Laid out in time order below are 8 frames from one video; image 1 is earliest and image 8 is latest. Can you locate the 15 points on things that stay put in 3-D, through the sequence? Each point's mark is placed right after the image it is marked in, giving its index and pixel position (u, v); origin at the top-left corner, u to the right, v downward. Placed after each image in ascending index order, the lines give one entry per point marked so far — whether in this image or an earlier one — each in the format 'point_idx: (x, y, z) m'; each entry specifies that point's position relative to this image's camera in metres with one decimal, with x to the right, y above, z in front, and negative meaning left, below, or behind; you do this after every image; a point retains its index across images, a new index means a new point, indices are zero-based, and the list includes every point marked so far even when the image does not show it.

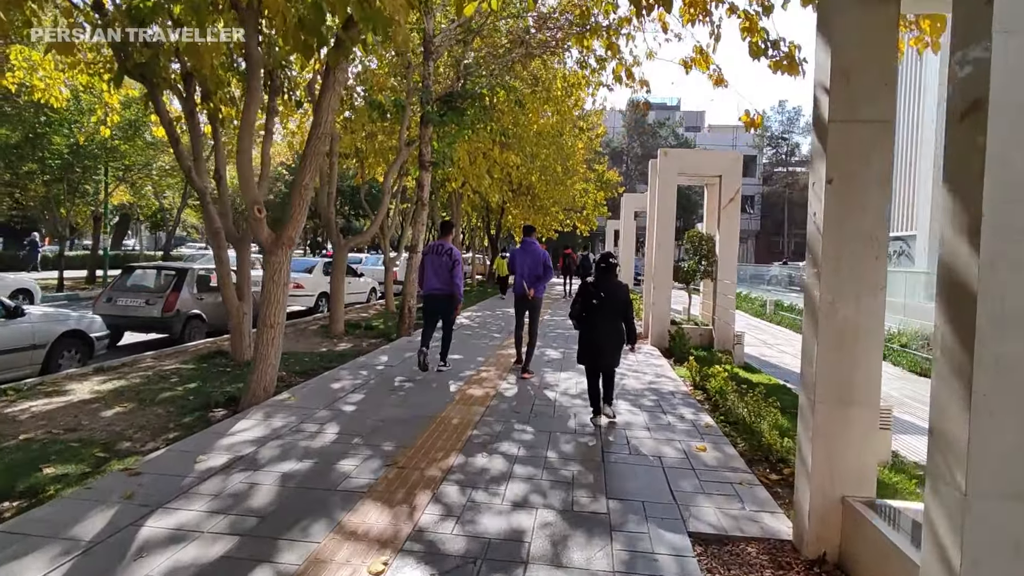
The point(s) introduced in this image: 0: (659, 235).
0: (+2.8, +1.0, +11.4) m
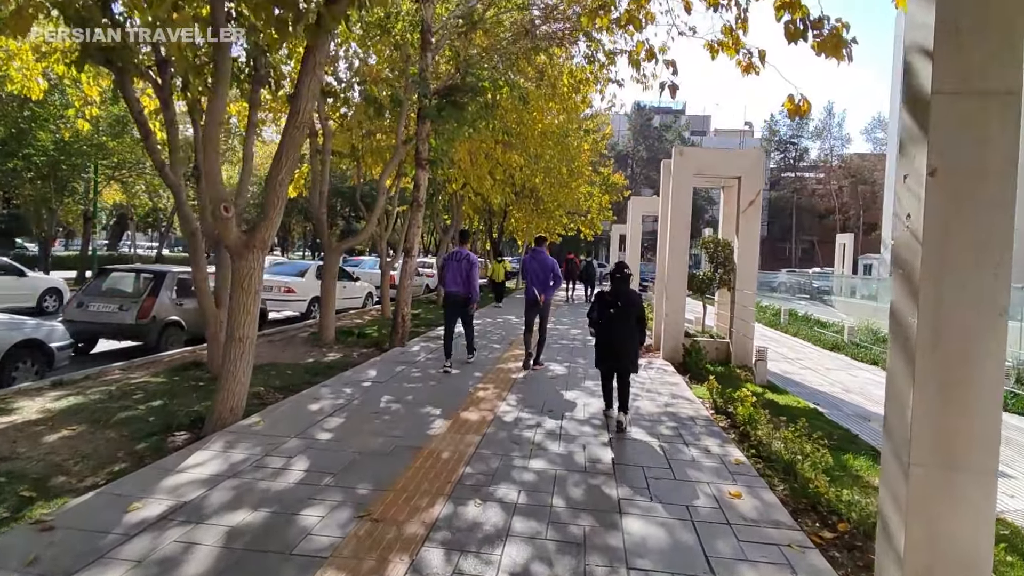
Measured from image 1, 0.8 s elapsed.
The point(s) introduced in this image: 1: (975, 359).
0: (+2.9, +0.8, +10.5) m
1: (+2.0, -0.3, +2.5) m
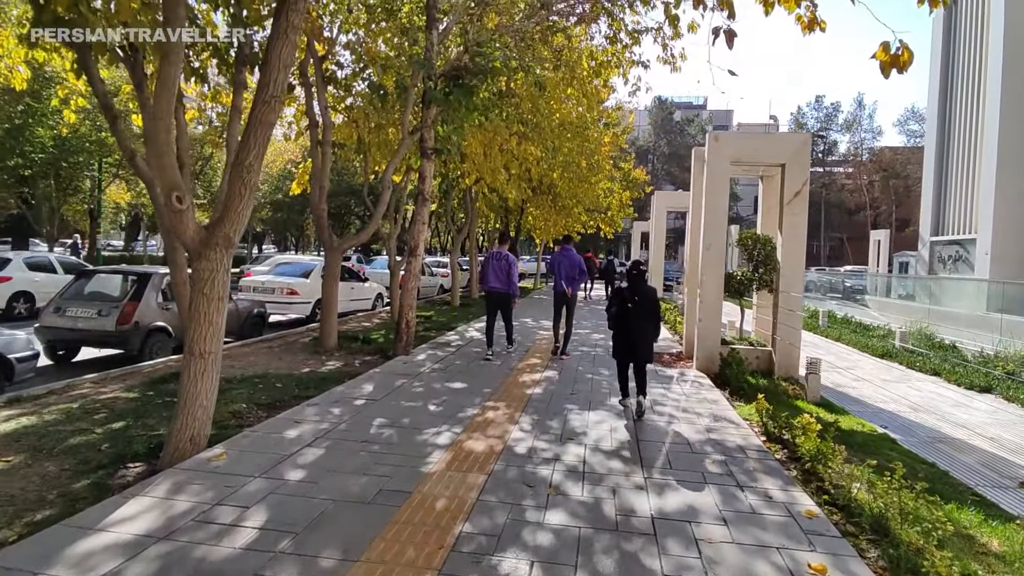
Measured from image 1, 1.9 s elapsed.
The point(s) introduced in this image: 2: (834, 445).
0: (+3.1, +0.8, +9.4) m
1: (+2.0, -0.4, +1.4) m
2: (+2.7, -1.3, +4.9) m
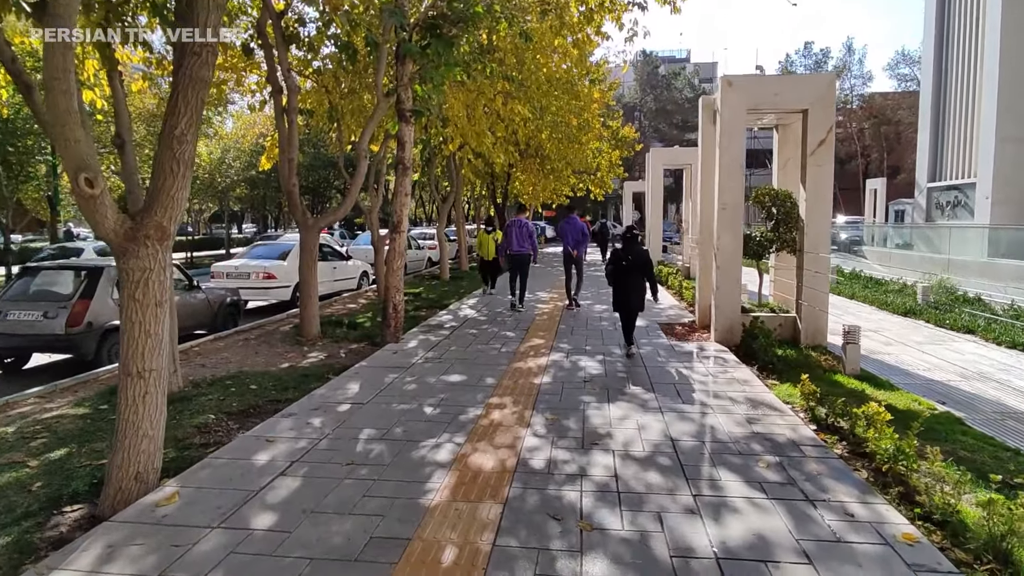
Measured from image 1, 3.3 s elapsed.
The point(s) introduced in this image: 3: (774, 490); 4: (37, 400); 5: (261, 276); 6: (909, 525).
0: (+3.0, +1.3, +8.4) m
1: (+2.1, -0.3, +0.5) m
2: (+2.8, -1.1, +4.1) m
3: (+1.8, -1.4, +4.0) m
4: (-5.5, -1.3, +6.9) m
5: (-5.7, +0.3, +13.4) m
6: (+2.3, -1.4, +3.5) m
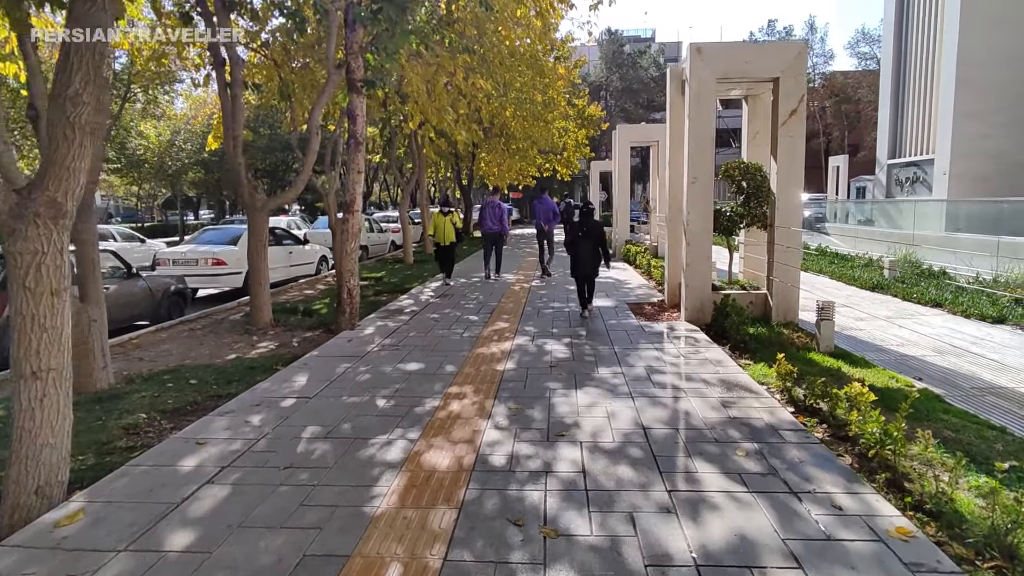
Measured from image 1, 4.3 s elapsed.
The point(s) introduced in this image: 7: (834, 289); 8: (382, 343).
0: (+2.5, +1.6, +8.1) m
1: (+2.0, -0.3, +0.2) m
2: (+2.5, -0.9, +3.8) m
3: (+1.5, -1.2, +3.7) m
4: (-5.9, -1.2, +6.2) m
5: (-6.4, +0.5, +12.6) m
6: (+2.1, -1.2, +3.2) m
7: (+6.2, 0.0, +11.4) m
8: (-1.7, -0.7, +7.6) m
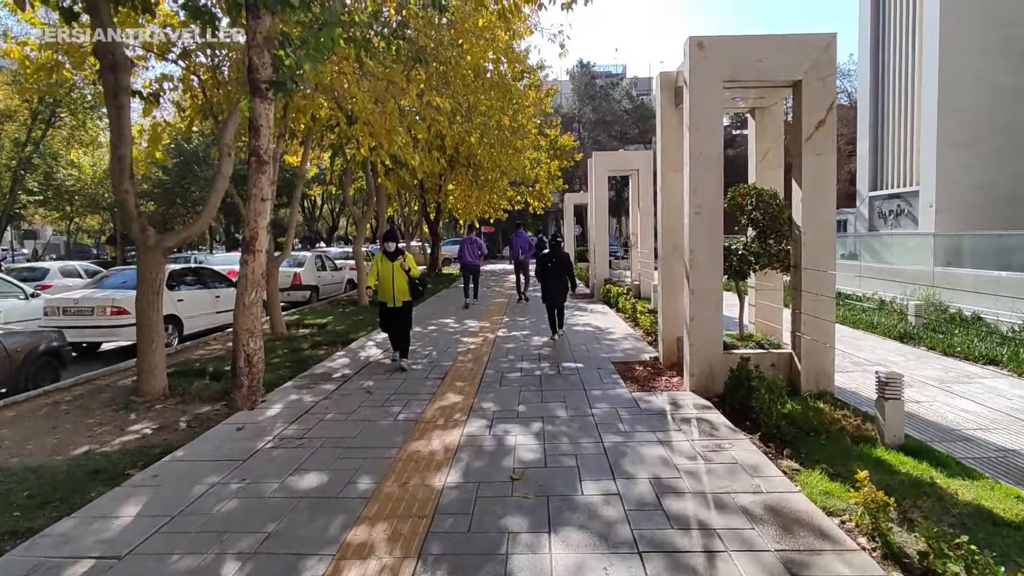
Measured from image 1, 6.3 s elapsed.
0: (+2.0, +1.0, +6.3) m
1: (+1.9, -0.5, -1.7) m
2: (+2.2, -1.3, +1.9) m
3: (+1.2, -1.6, +1.7) m
4: (-6.3, -1.8, +3.9) m
5: (-7.1, -0.4, +10.4) m
6: (+1.8, -1.6, +1.3) m
7: (+5.6, -0.8, +9.7) m
8: (-2.1, -1.3, +5.5) m
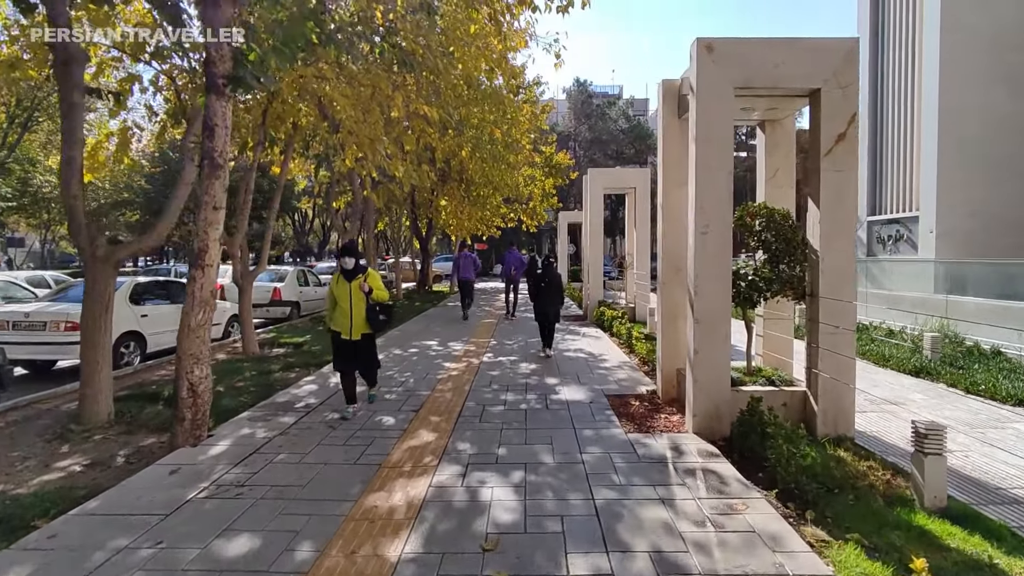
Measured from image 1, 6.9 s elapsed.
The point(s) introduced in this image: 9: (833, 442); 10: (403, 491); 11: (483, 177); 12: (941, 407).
0: (+1.8, +0.7, +5.6) m
1: (+1.8, -0.5, -2.4) m
2: (+2.1, -1.4, +1.2) m
3: (+1.1, -1.7, +0.9) m
4: (-6.5, -1.8, +3.1) m
5: (-7.3, -0.6, +9.6) m
6: (+1.7, -1.7, +0.5) m
7: (+5.4, -1.3, +9.0) m
8: (-2.3, -1.5, +4.7) m
9: (+3.0, -1.4, +5.5) m
10: (-0.8, -1.5, +4.5) m
11: (-0.9, +3.5, +18.6) m
12: (+5.0, -1.4, +6.9) m
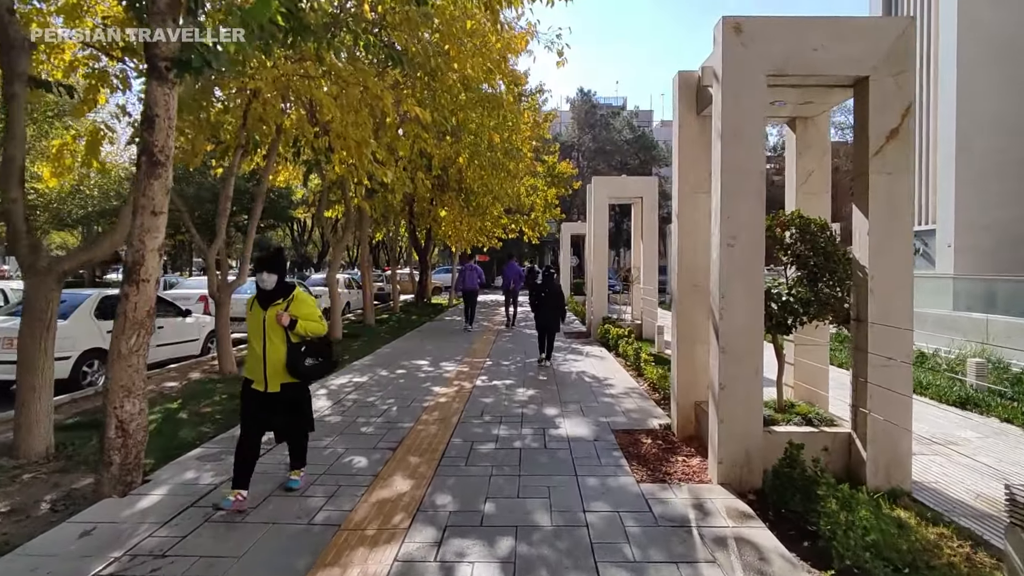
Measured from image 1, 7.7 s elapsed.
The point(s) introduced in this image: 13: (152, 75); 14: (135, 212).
0: (+1.8, +0.5, +4.8) m
1: (+1.7, -0.5, -3.3) m
2: (+2.0, -1.5, +0.3) m
3: (+1.0, -1.8, 0.0) m
4: (-6.6, -1.9, +2.2) m
5: (-7.4, -0.8, +8.7) m
6: (+1.6, -1.8, -0.4) m
7: (+5.3, -1.5, +8.1) m
8: (-2.4, -1.7, +3.8) m
9: (+2.9, -1.6, +4.6) m
10: (-0.9, -1.7, +3.5) m
11: (-0.8, +3.0, +17.8) m
12: (+4.9, -1.6, +6.0) m
13: (-3.1, +1.8, +5.2) m
14: (-3.1, +0.6, +4.9) m
